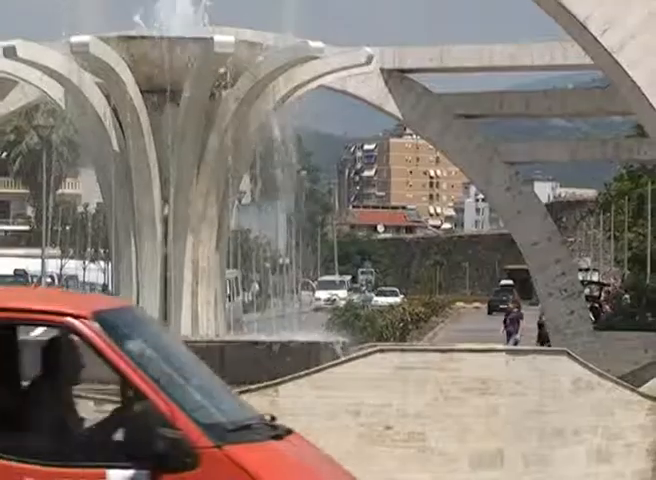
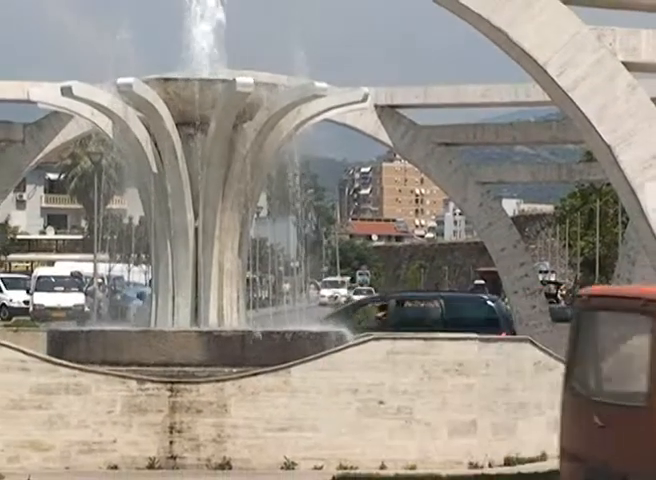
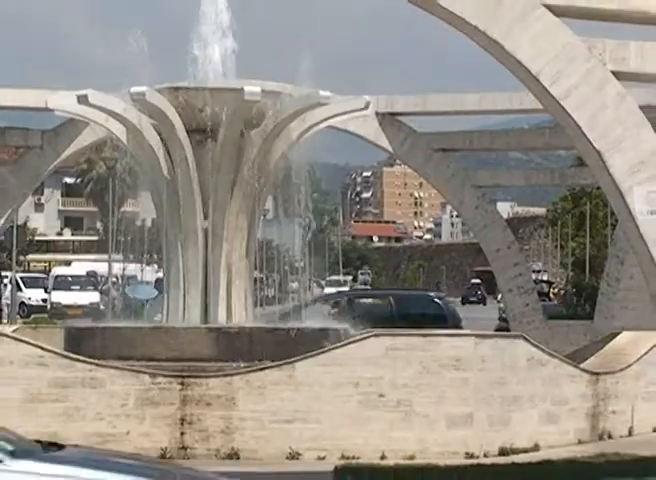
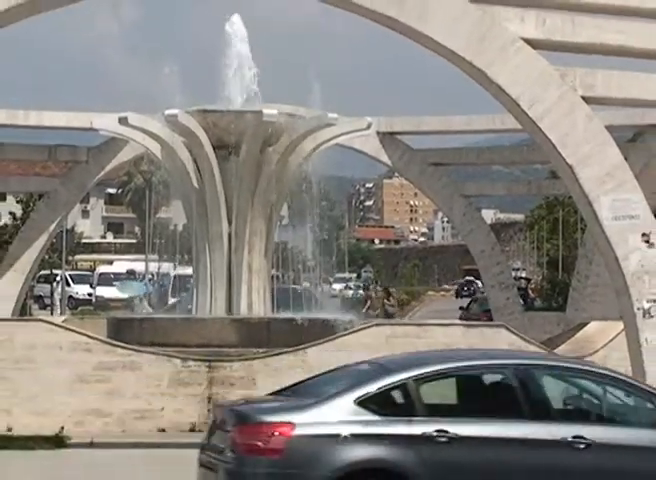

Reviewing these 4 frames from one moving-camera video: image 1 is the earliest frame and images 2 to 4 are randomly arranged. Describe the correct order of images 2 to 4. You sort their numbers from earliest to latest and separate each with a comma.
2, 3, 4
